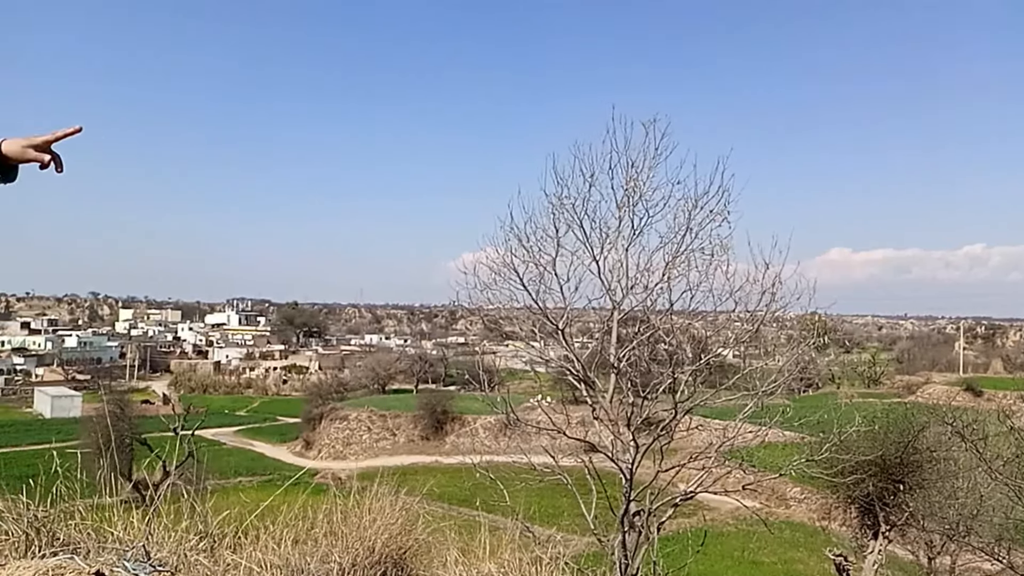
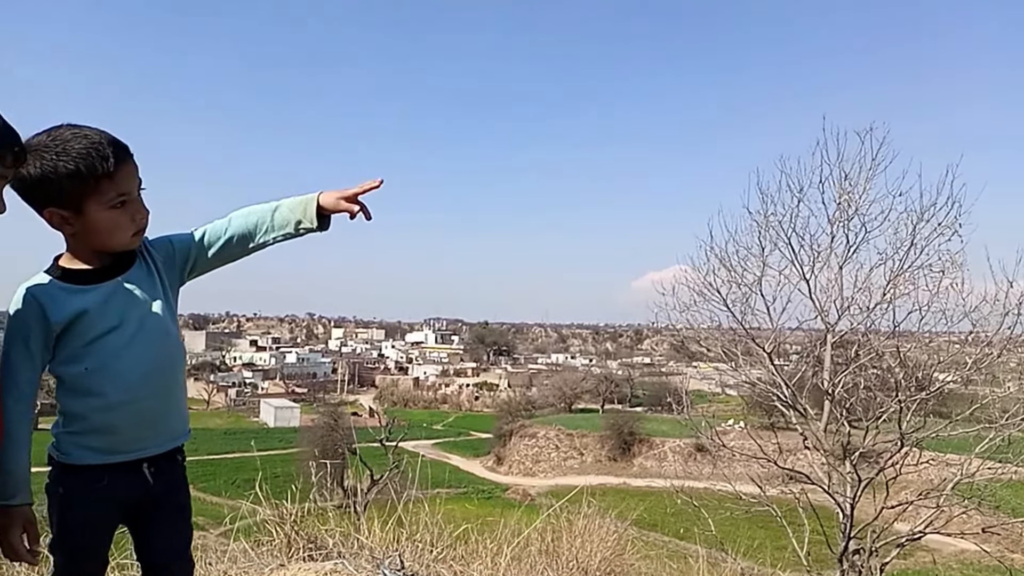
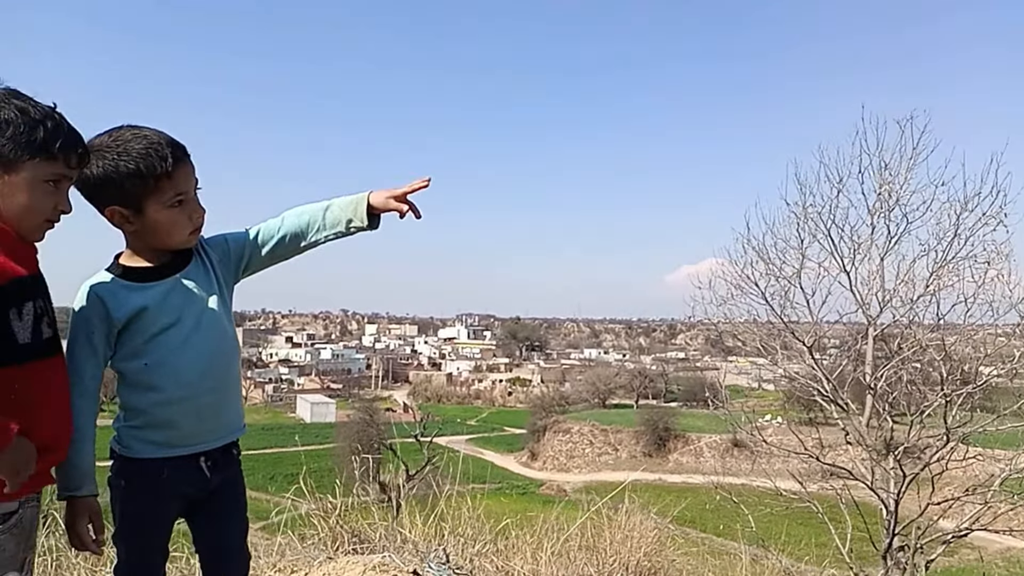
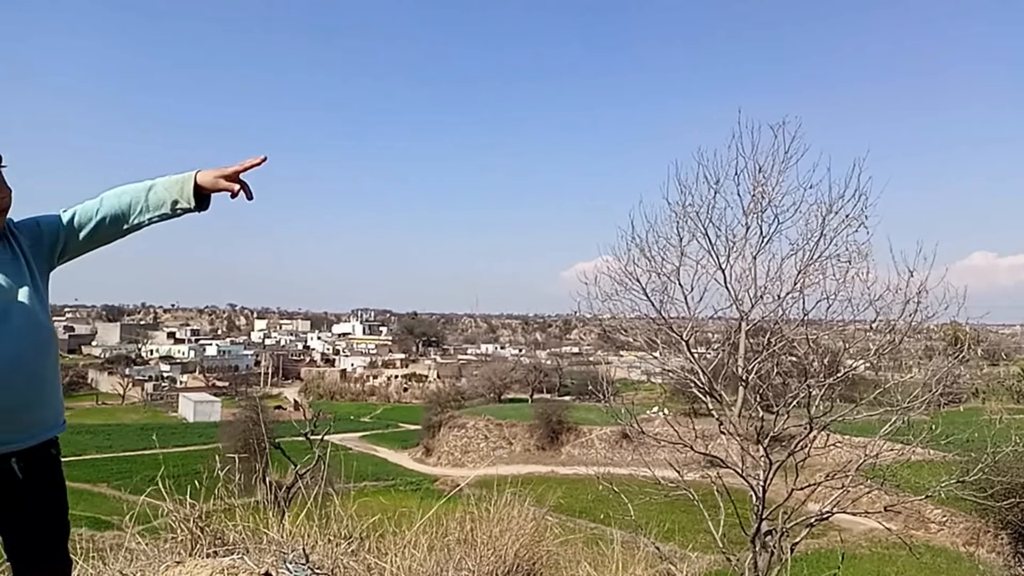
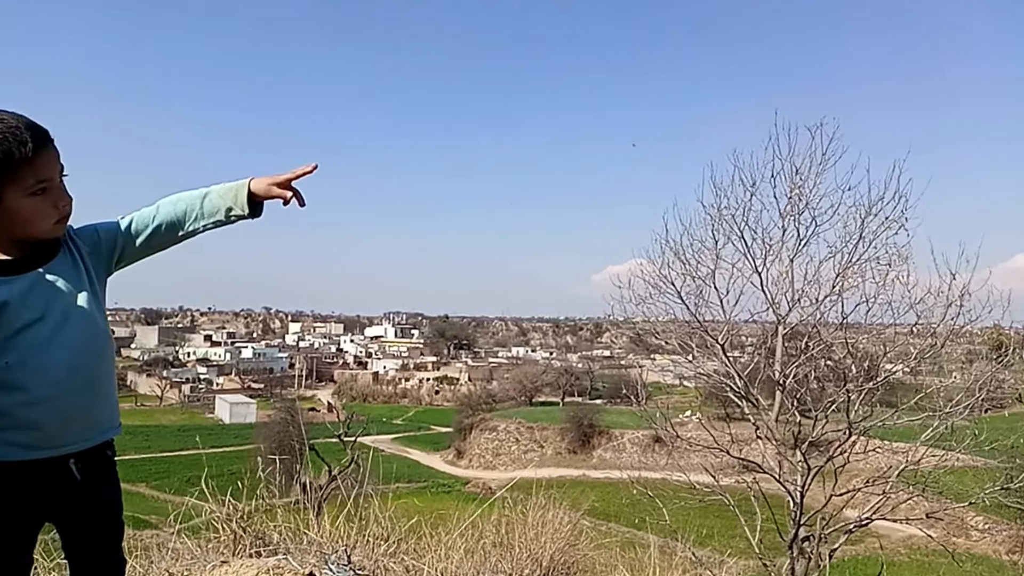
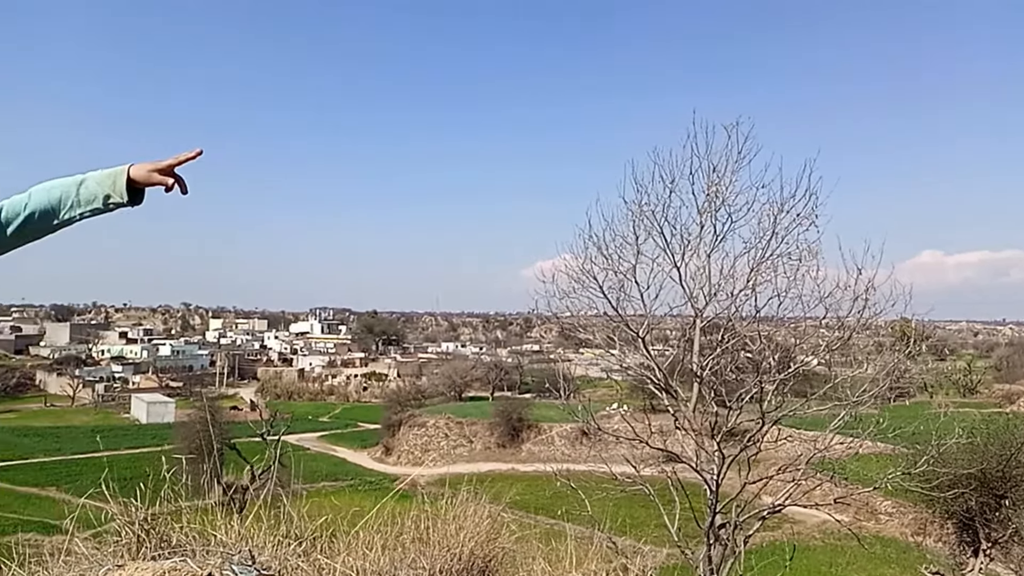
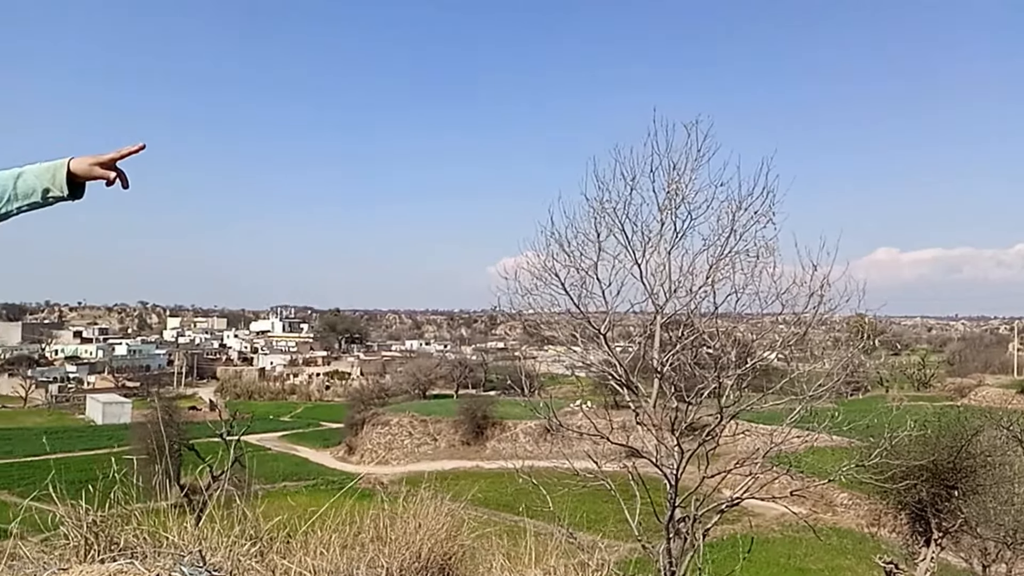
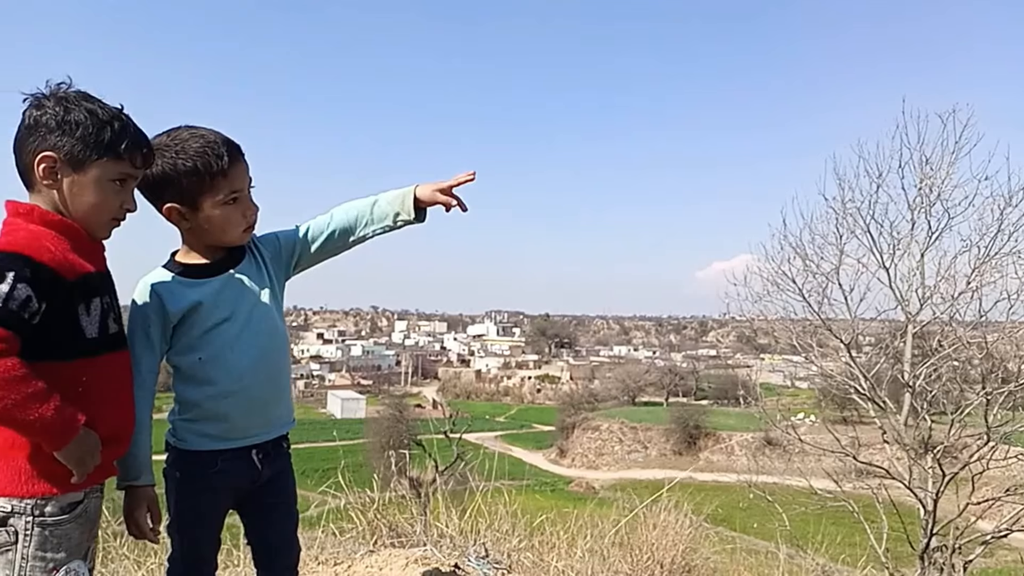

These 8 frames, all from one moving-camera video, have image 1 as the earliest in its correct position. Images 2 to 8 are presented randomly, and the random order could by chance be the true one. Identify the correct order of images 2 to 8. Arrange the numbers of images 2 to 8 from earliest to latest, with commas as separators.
7, 6, 4, 5, 2, 3, 8
